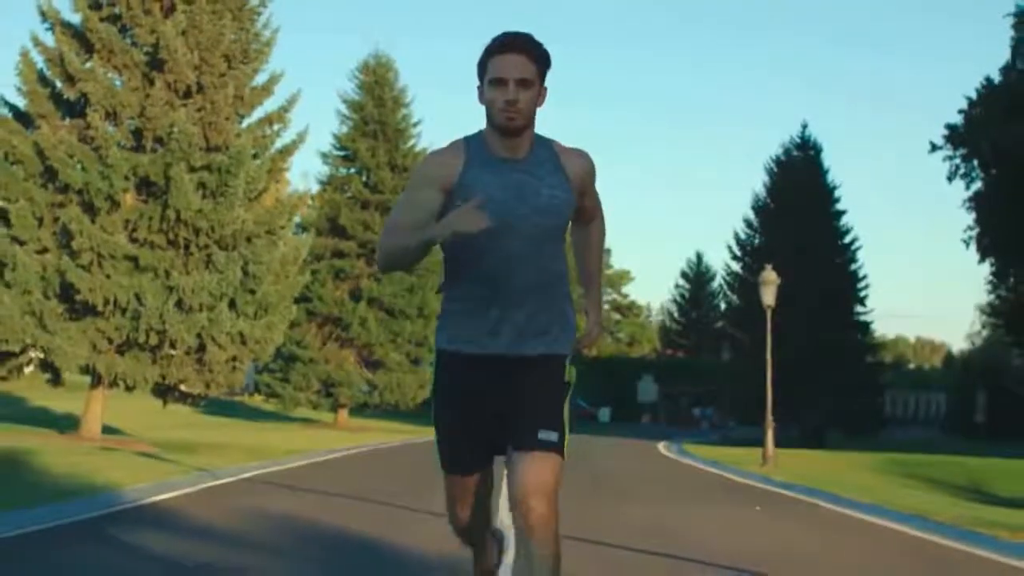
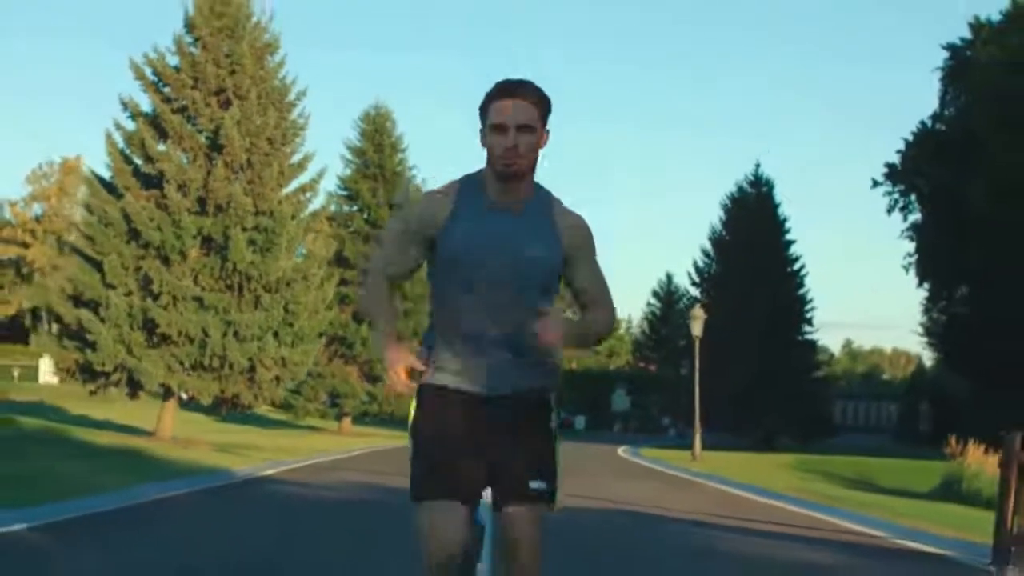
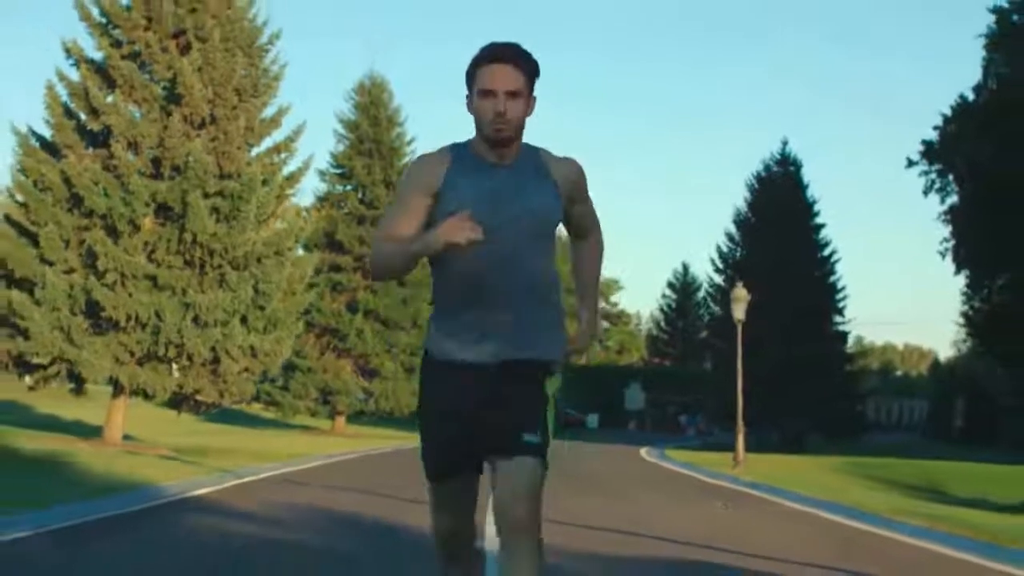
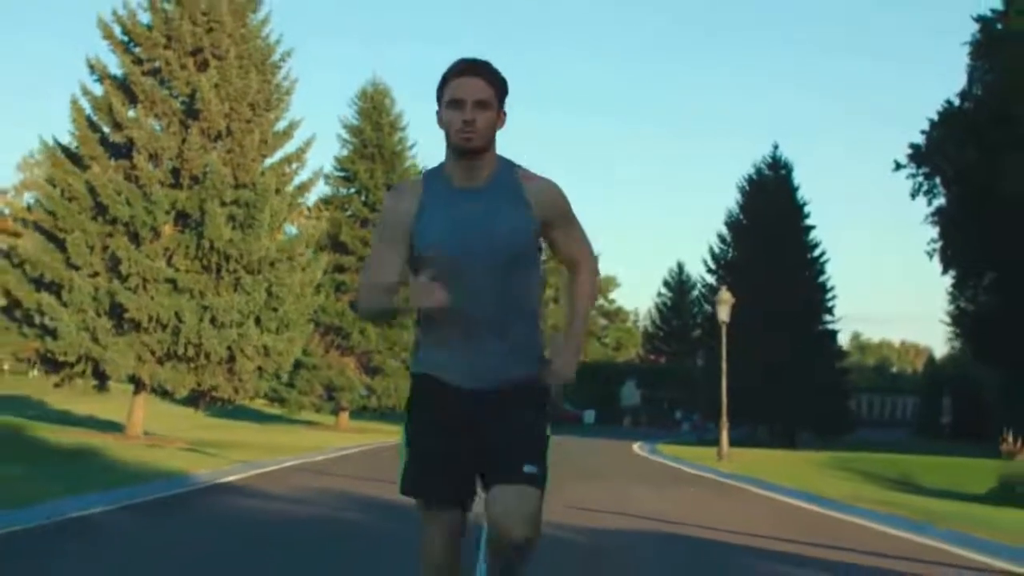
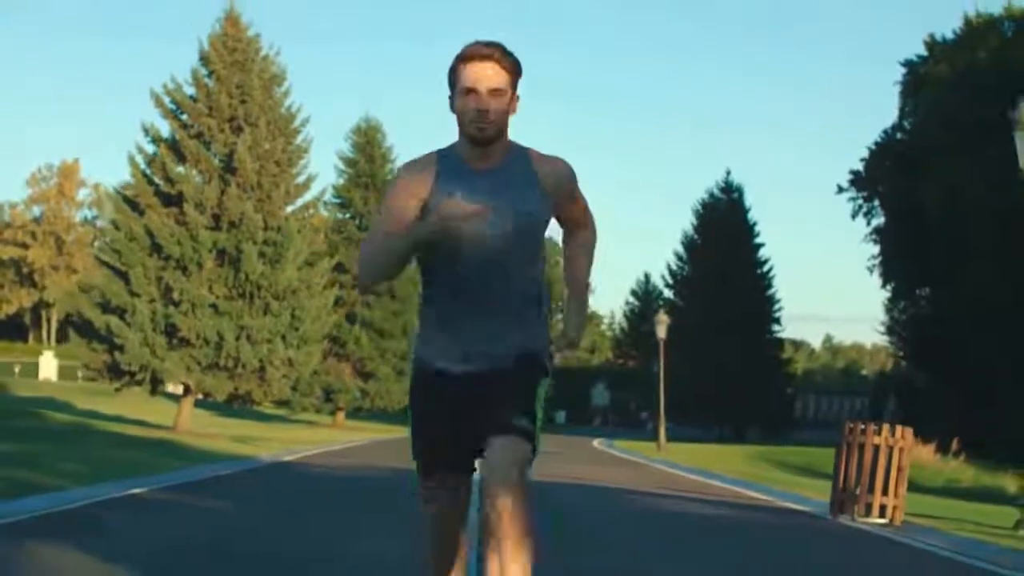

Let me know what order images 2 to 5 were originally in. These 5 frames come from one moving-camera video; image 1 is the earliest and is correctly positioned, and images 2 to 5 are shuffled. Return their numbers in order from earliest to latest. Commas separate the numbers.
3, 4, 2, 5
